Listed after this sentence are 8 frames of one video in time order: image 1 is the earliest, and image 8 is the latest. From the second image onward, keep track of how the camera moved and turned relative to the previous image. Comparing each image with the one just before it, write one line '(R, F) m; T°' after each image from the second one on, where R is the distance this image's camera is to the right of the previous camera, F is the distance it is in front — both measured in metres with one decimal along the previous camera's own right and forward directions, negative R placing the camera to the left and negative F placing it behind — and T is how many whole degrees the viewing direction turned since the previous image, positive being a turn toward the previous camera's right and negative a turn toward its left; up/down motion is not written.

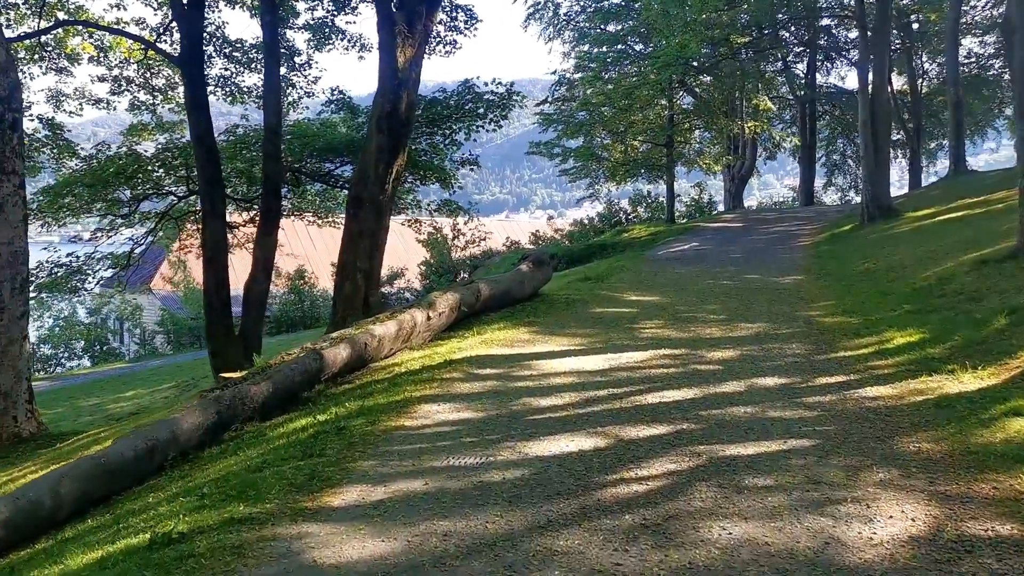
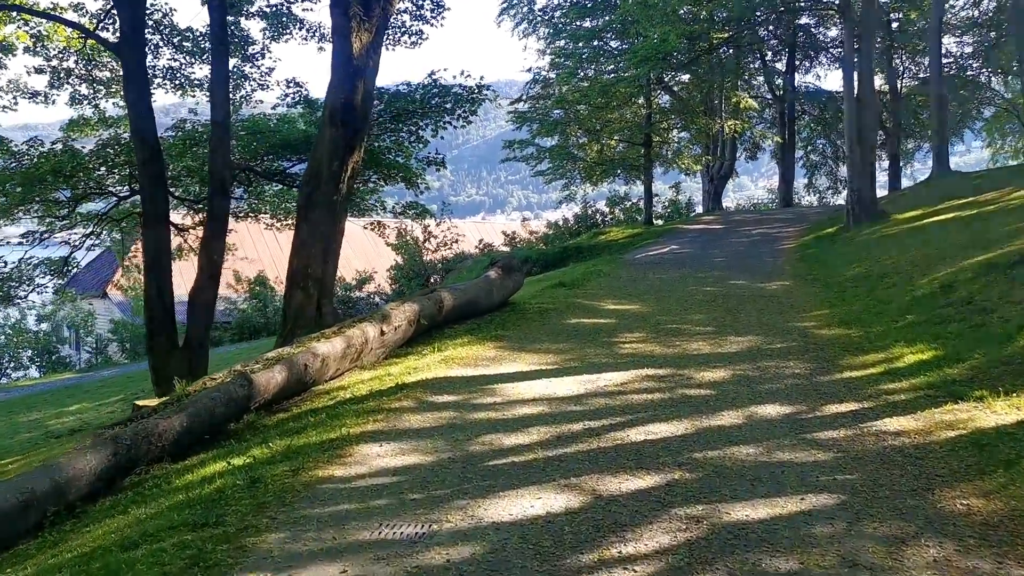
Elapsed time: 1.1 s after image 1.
(+0.1, +0.8) m; +2°
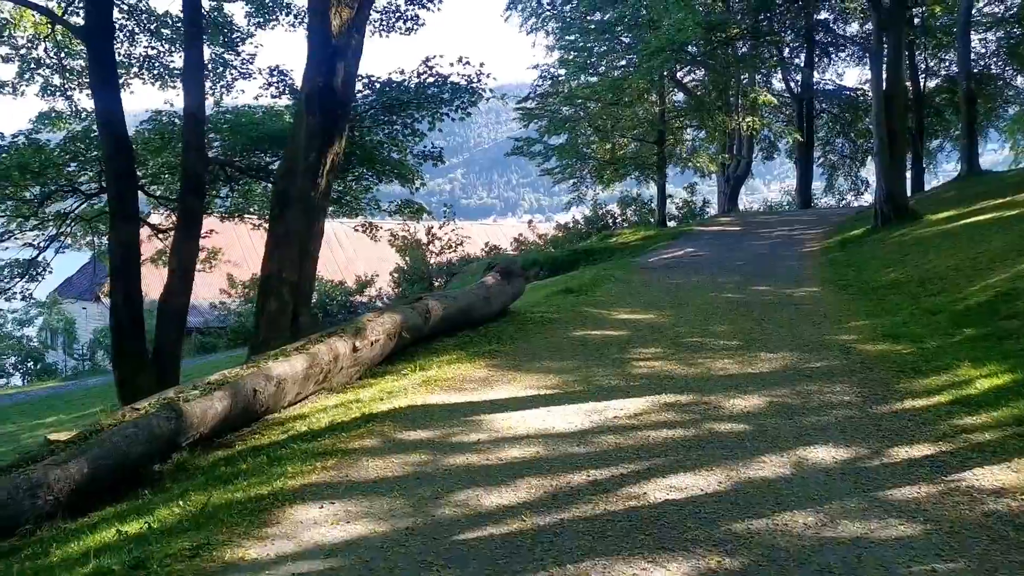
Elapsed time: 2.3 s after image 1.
(+0.1, +0.9) m; -1°
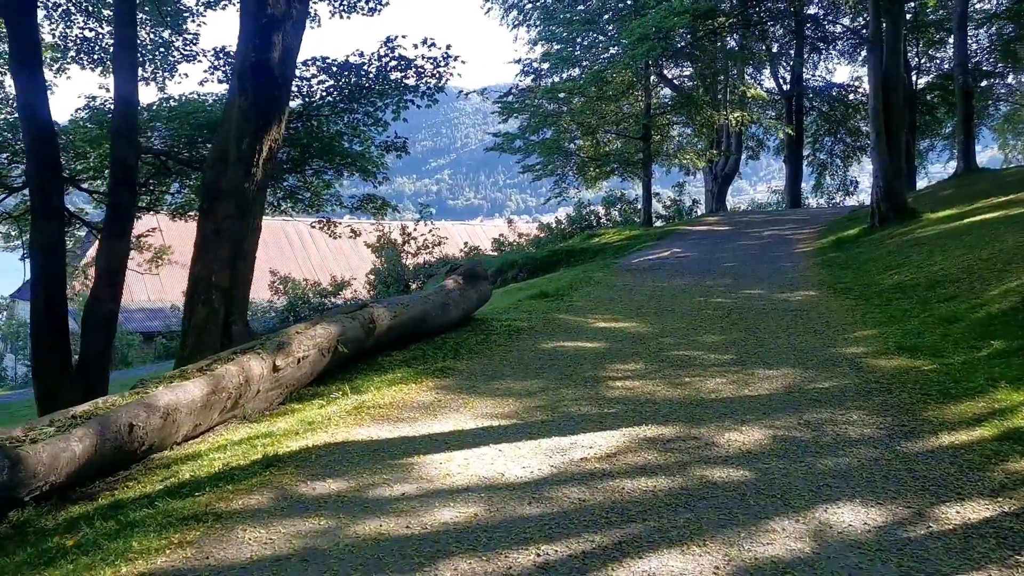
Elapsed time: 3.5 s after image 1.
(+0.2, +0.9) m; +1°
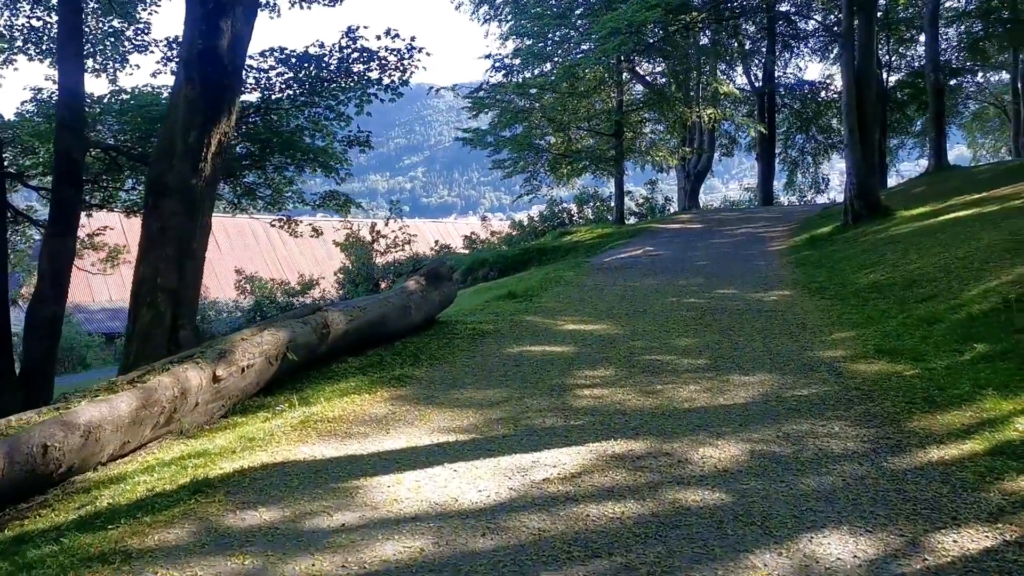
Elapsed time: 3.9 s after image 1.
(+0.1, +0.3) m; +2°
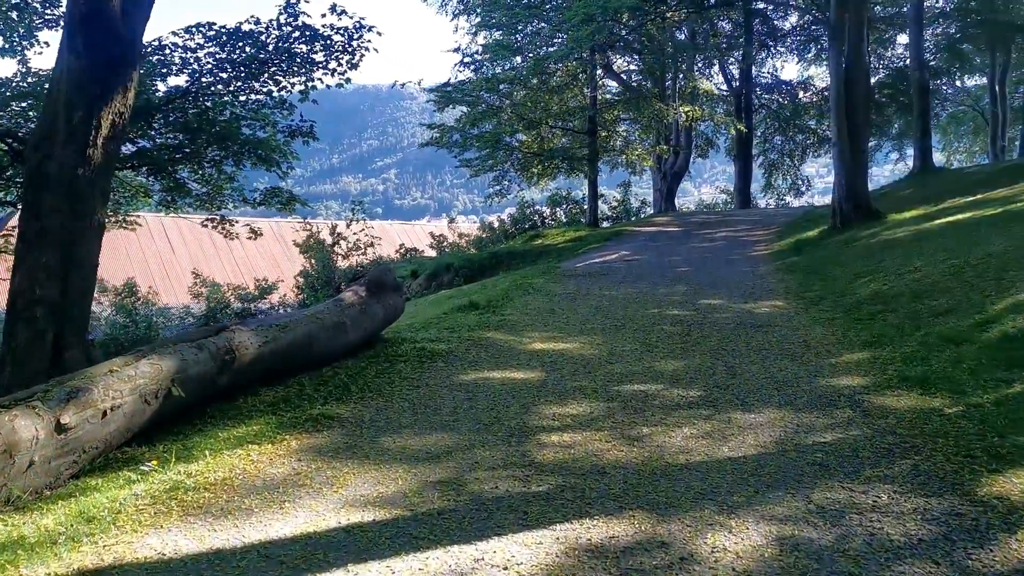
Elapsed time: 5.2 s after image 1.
(+0.1, +1.0) m; +2°
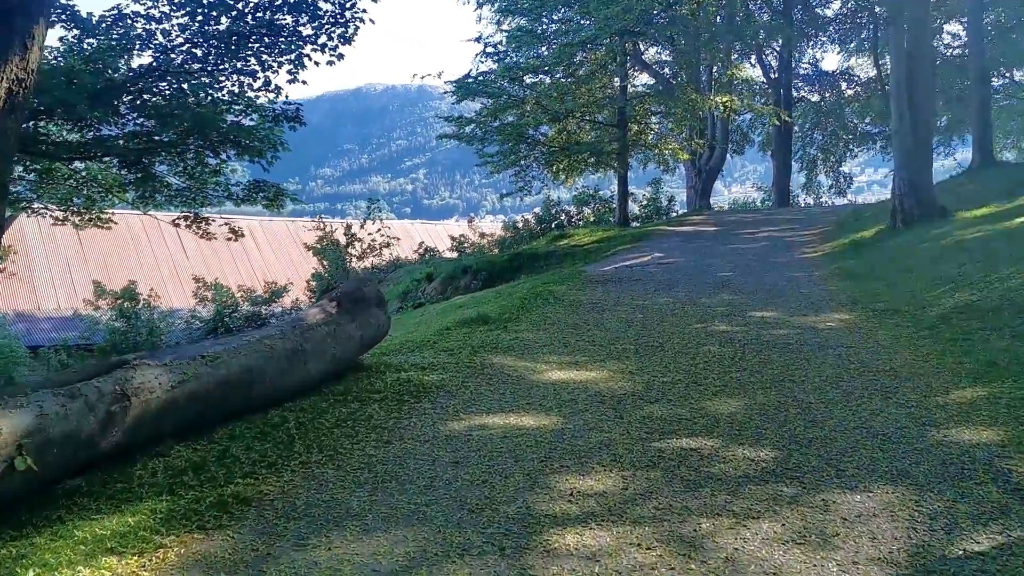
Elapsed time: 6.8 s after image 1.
(+0.1, +1.2) m; -2°
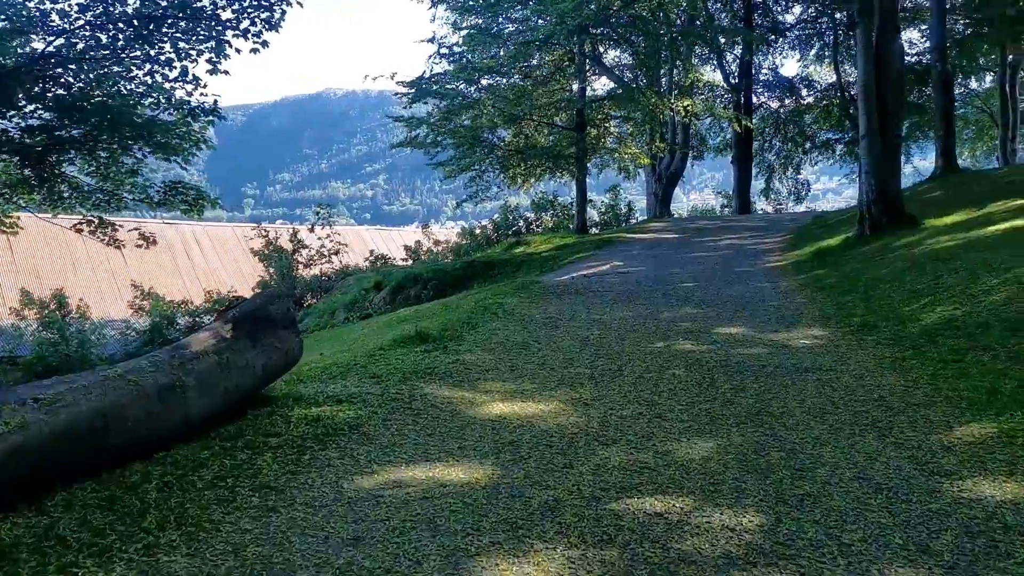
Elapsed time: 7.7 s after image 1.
(+0.1, +0.7) m; +3°
